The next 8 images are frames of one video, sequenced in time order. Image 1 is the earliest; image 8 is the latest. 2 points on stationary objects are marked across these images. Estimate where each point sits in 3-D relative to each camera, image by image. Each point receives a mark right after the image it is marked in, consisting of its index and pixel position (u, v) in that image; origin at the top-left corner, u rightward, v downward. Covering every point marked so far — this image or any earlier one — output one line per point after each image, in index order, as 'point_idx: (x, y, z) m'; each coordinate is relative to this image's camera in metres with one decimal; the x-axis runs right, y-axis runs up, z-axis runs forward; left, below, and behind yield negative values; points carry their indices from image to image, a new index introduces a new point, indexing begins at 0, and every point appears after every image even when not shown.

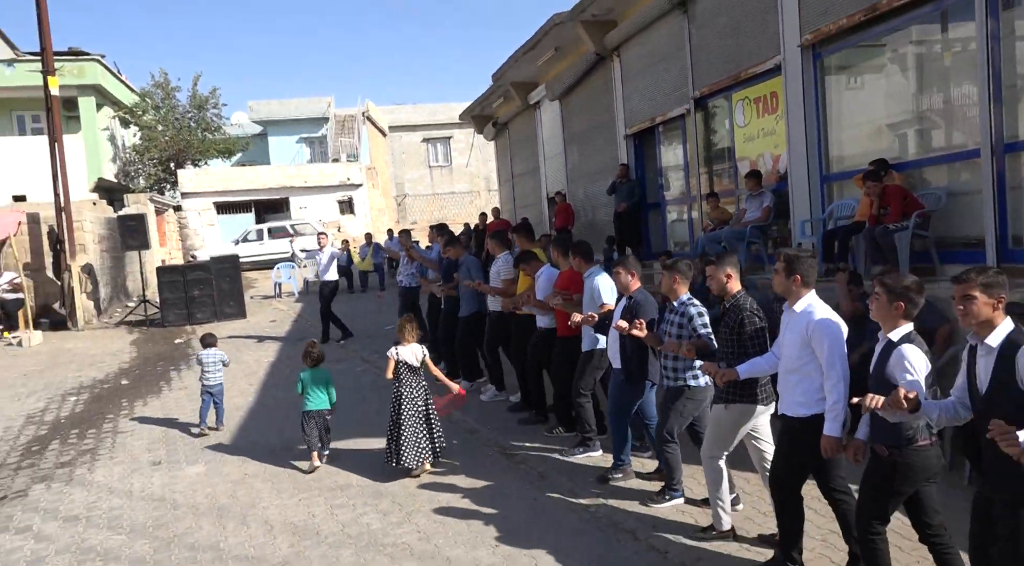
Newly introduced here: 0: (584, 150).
0: (+1.1, +2.0, +13.0) m
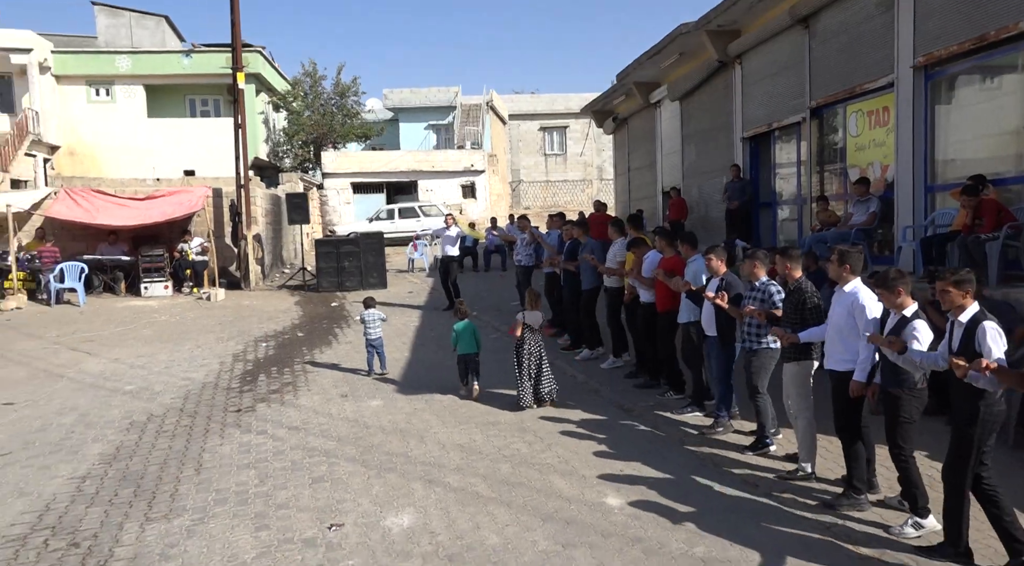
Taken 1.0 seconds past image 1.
0: (+3.1, +2.2, +14.2) m
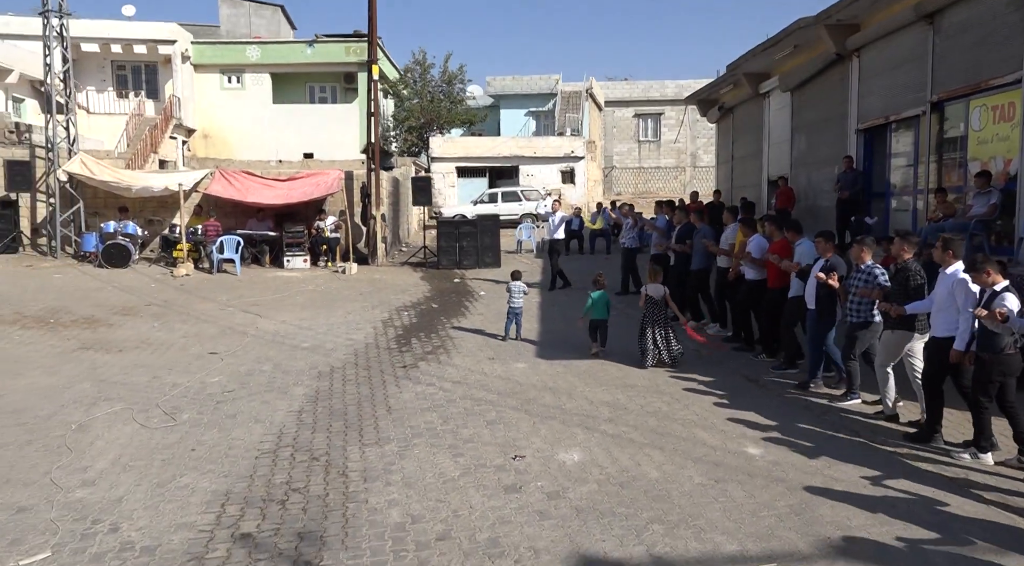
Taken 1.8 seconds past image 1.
0: (+5.0, +2.4, +14.6) m
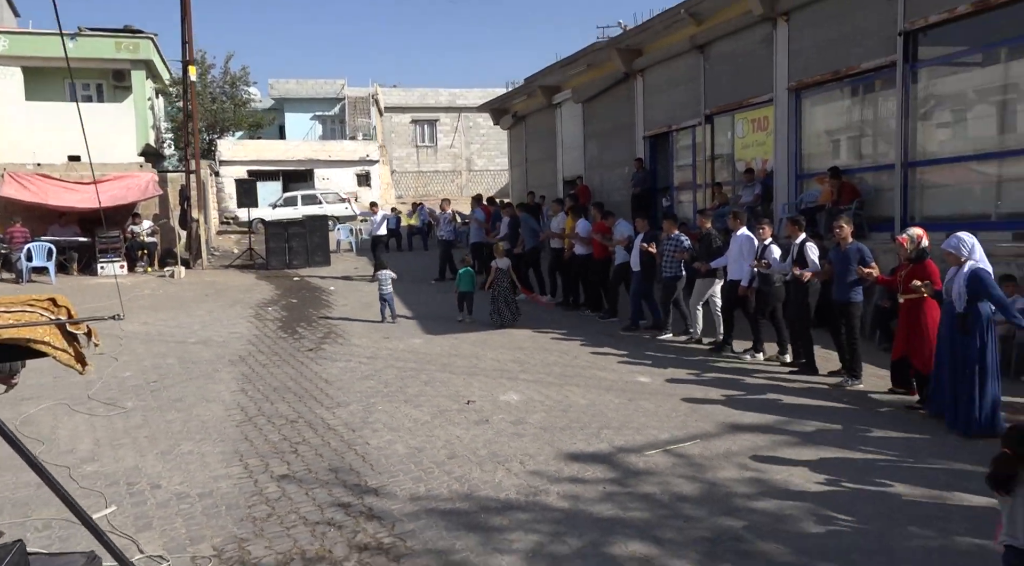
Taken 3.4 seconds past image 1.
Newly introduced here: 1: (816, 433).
0: (+1.8, +2.7, +17.2) m
1: (+2.2, -1.1, +6.5) m
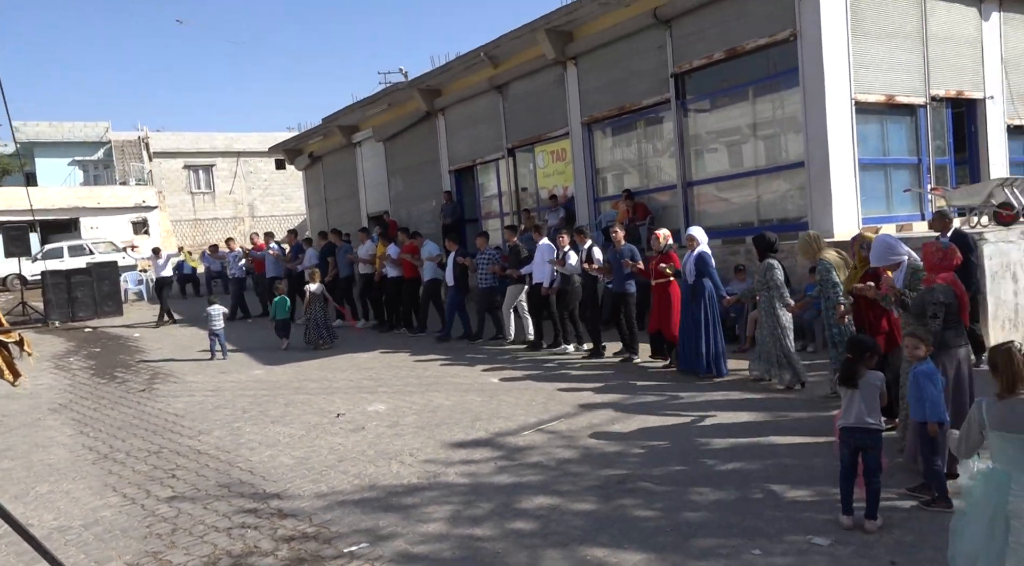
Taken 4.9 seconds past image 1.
0: (-2.1, +2.1, +17.9) m
1: (+1.2, -1.1, +7.5) m
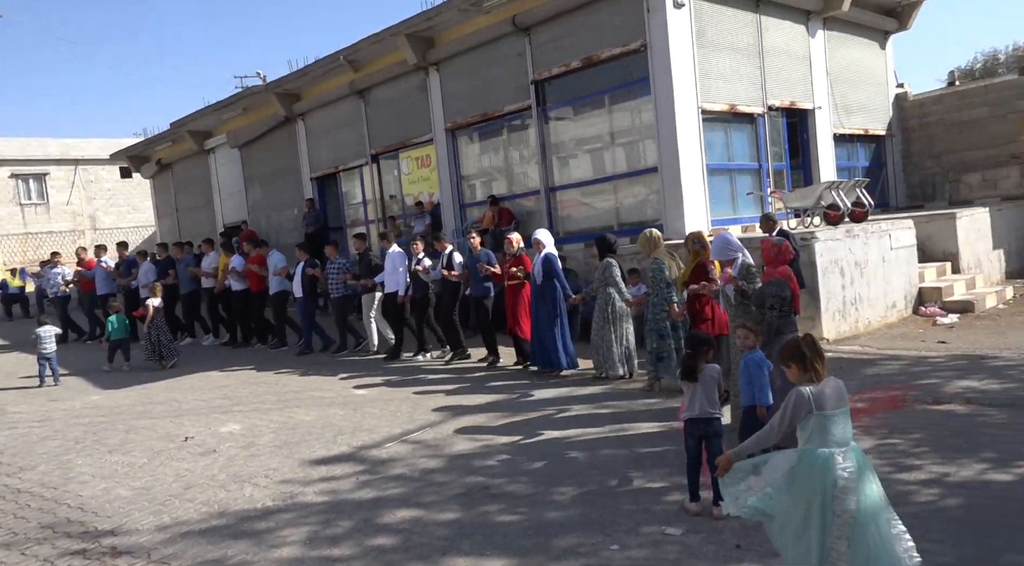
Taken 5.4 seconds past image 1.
0: (-4.8, +1.9, +17.3) m
1: (+0.1, -1.1, +7.5) m
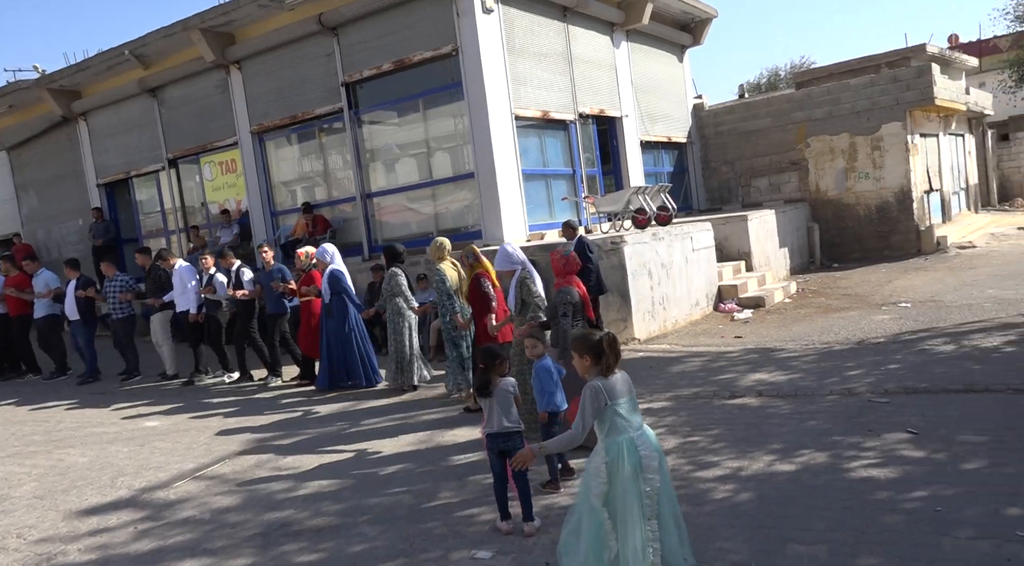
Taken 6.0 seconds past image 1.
0: (-8.3, +1.6, +15.8) m
1: (-1.5, -1.3, +7.1) m
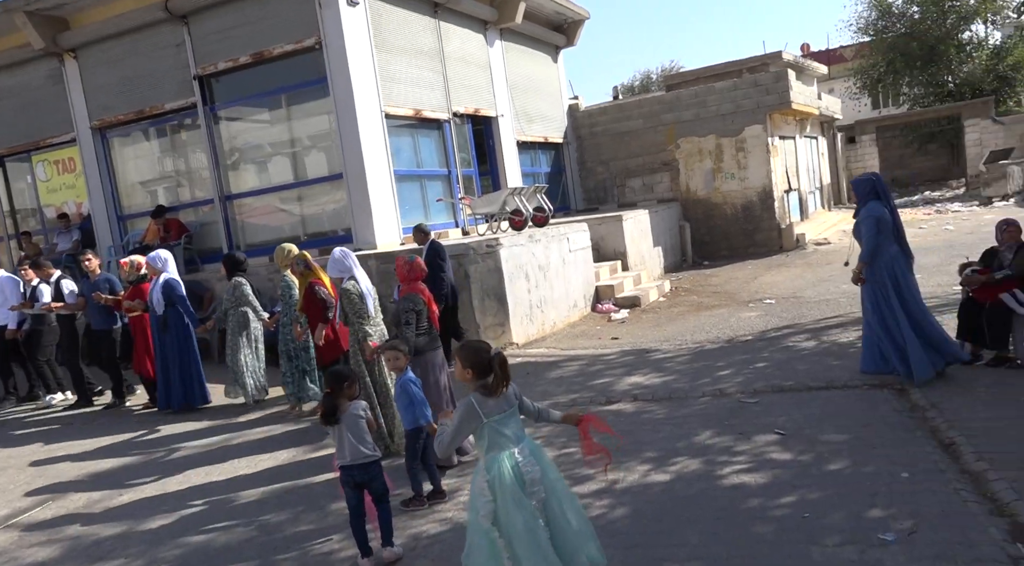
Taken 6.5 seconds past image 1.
0: (-10.4, +1.4, +14.0) m
1: (-2.5, -1.4, +6.3) m
